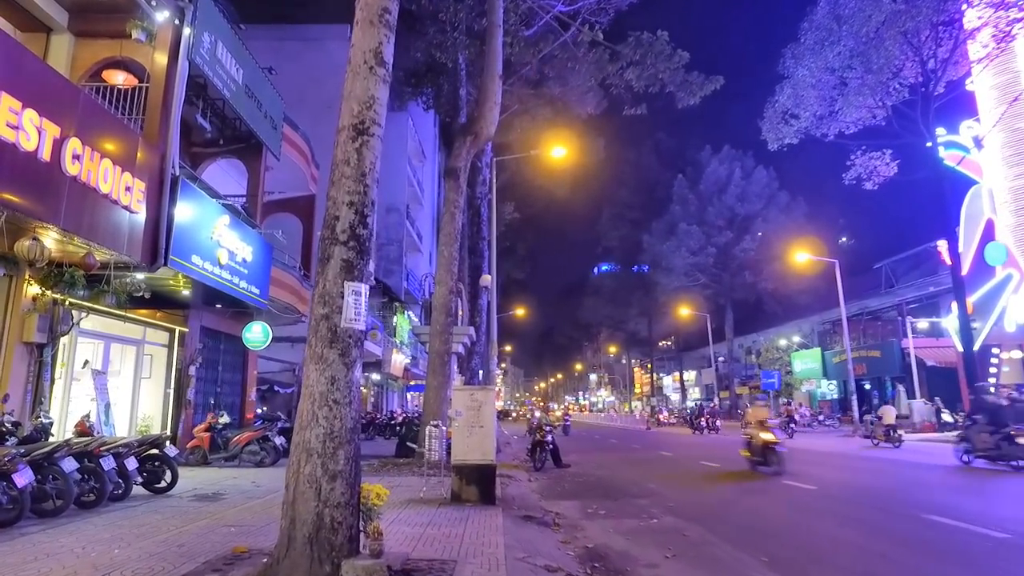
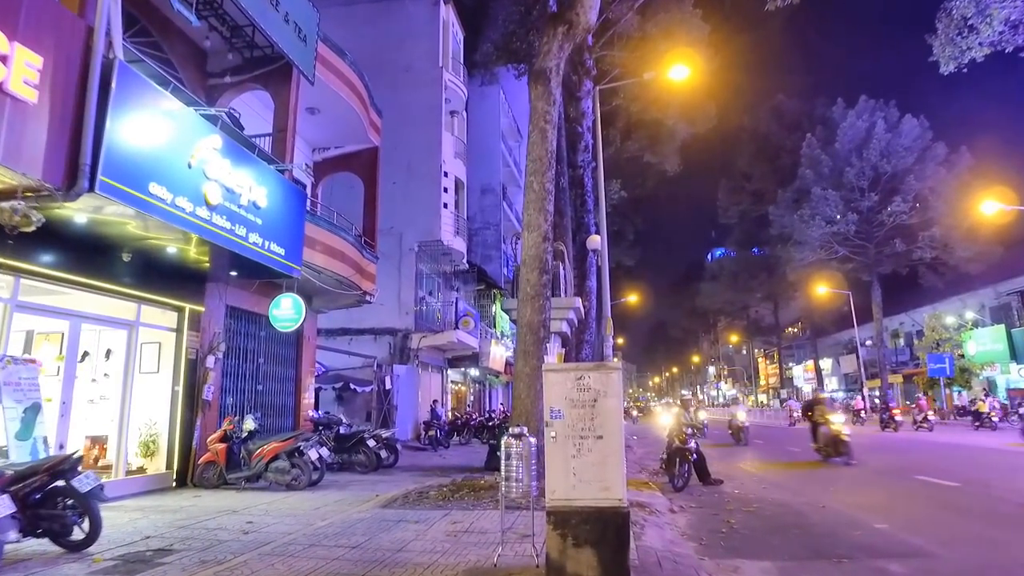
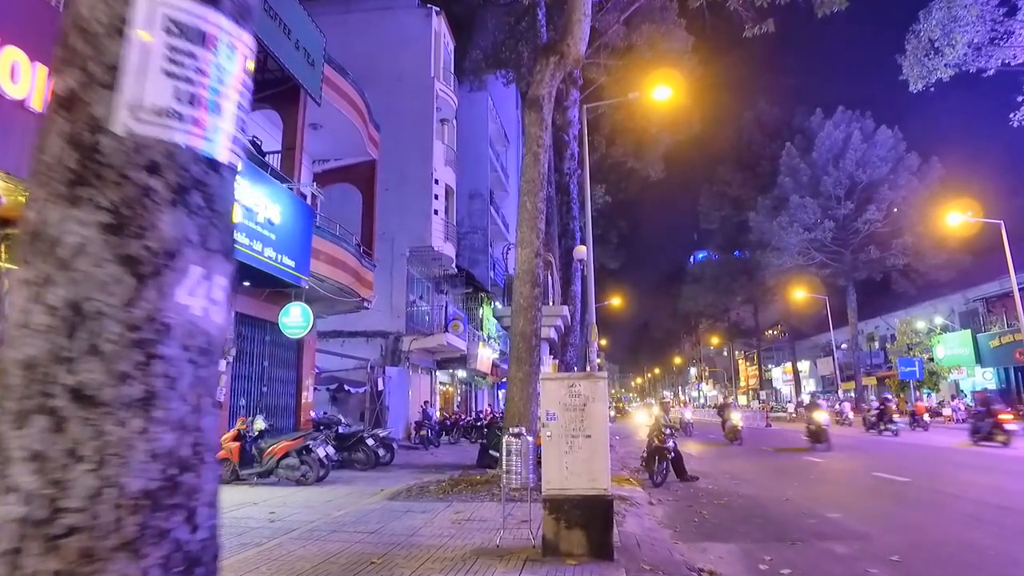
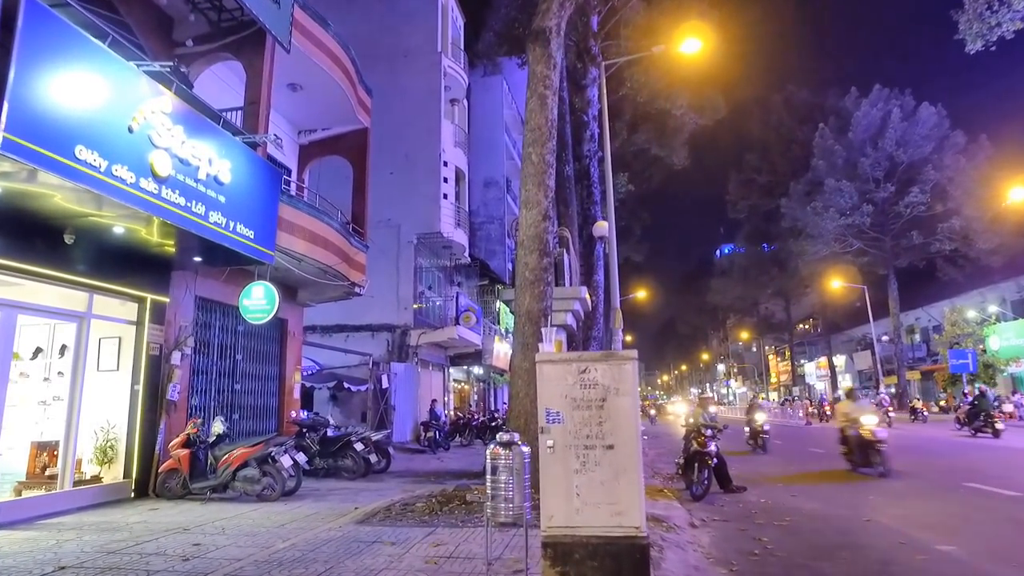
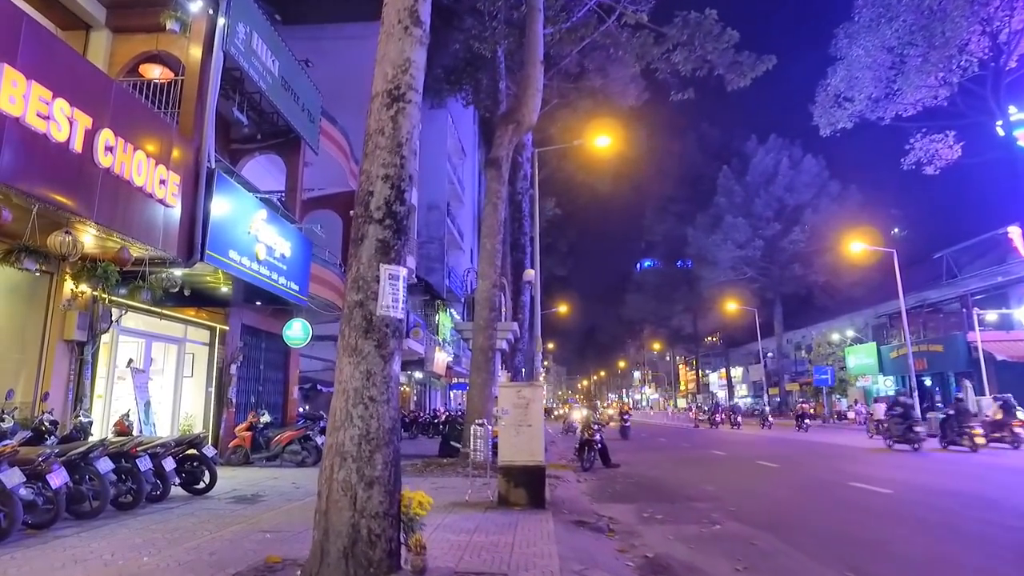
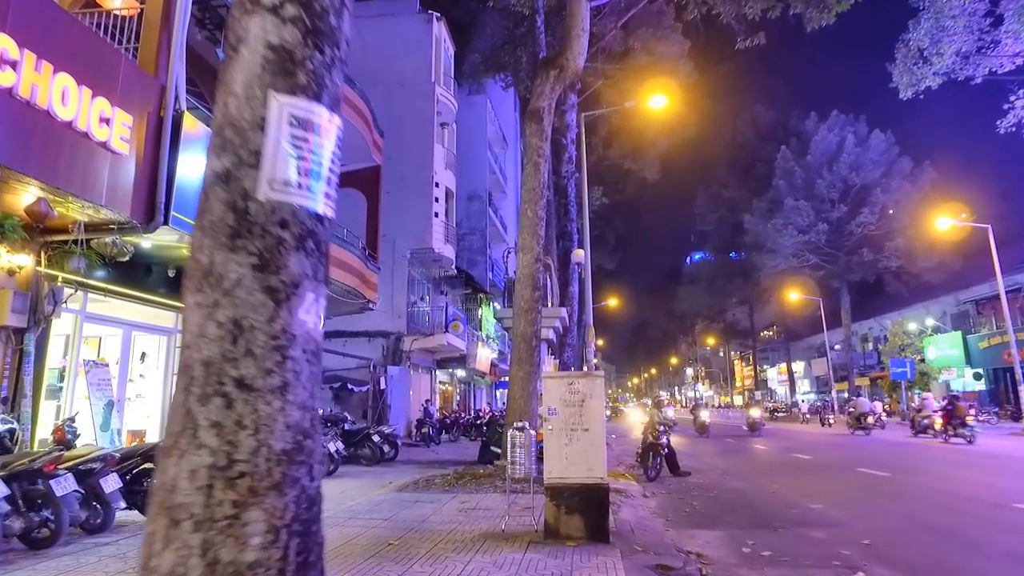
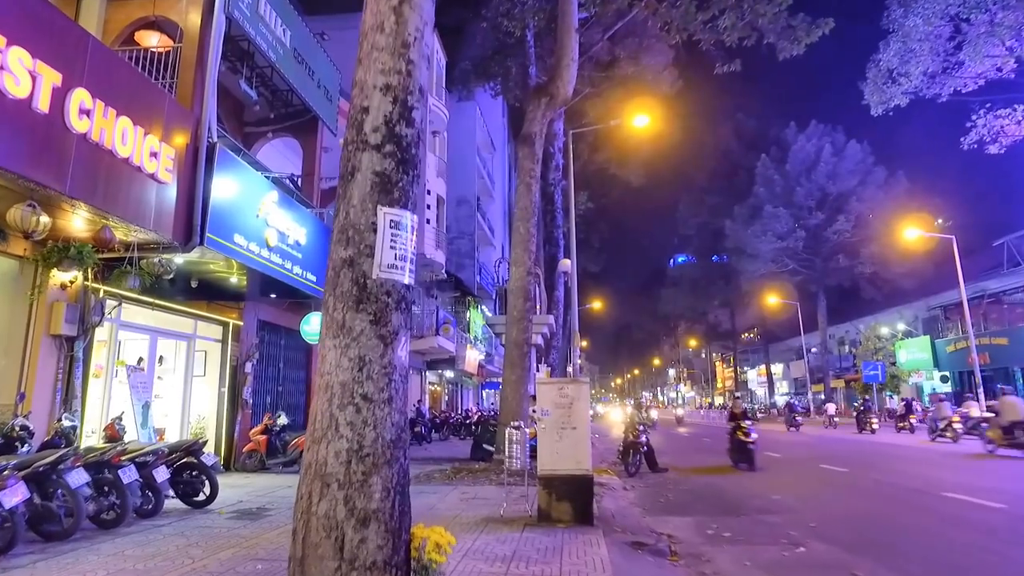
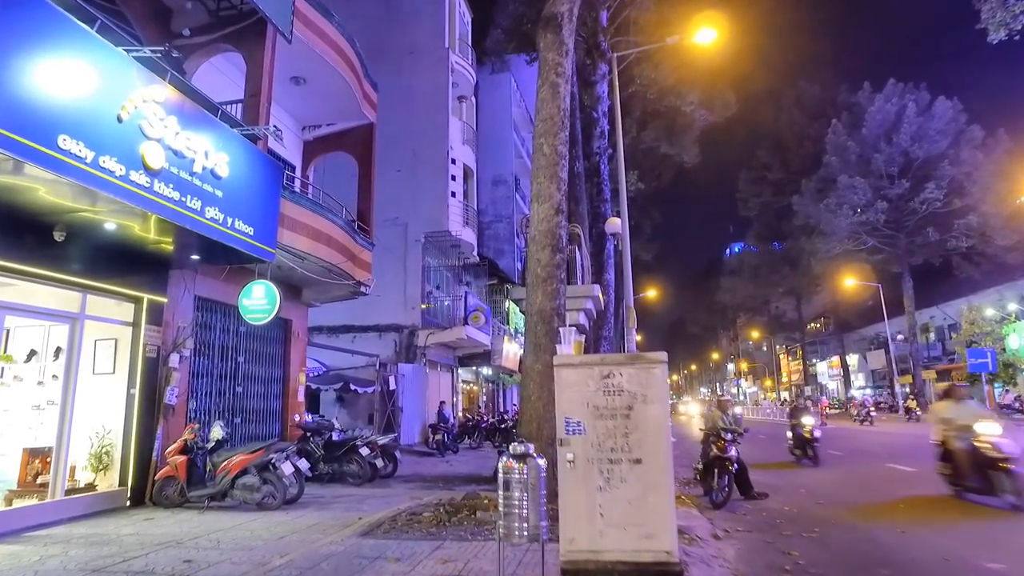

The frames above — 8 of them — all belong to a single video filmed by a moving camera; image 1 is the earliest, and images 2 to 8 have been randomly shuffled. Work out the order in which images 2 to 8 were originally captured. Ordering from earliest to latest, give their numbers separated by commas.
5, 7, 6, 3, 2, 4, 8
